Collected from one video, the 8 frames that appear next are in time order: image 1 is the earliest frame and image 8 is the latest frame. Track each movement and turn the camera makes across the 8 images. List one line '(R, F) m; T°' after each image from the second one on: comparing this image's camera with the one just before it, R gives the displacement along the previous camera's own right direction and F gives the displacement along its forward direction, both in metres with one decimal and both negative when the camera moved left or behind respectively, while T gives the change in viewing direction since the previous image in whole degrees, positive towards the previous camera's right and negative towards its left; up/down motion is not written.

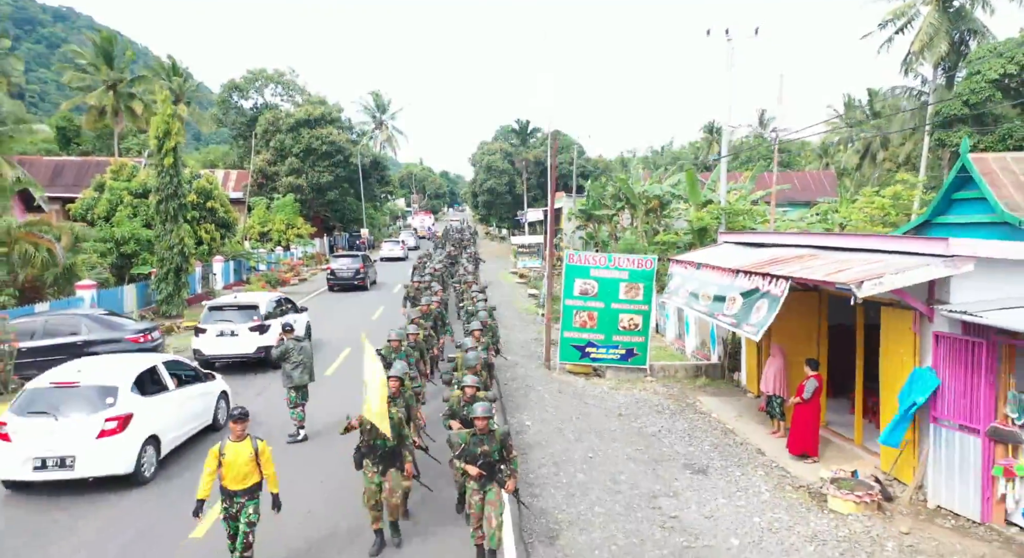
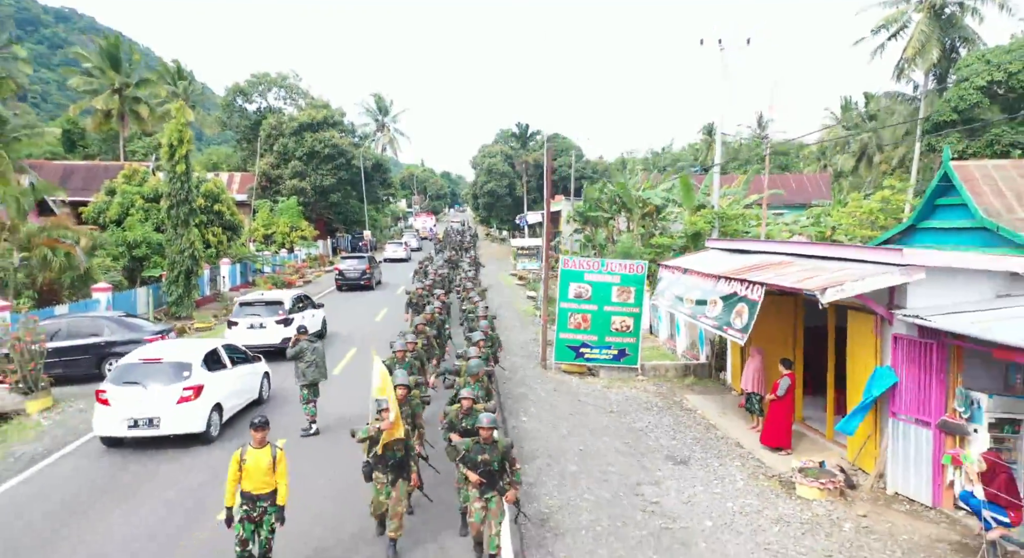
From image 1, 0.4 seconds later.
(0.0, -0.6) m; 0°
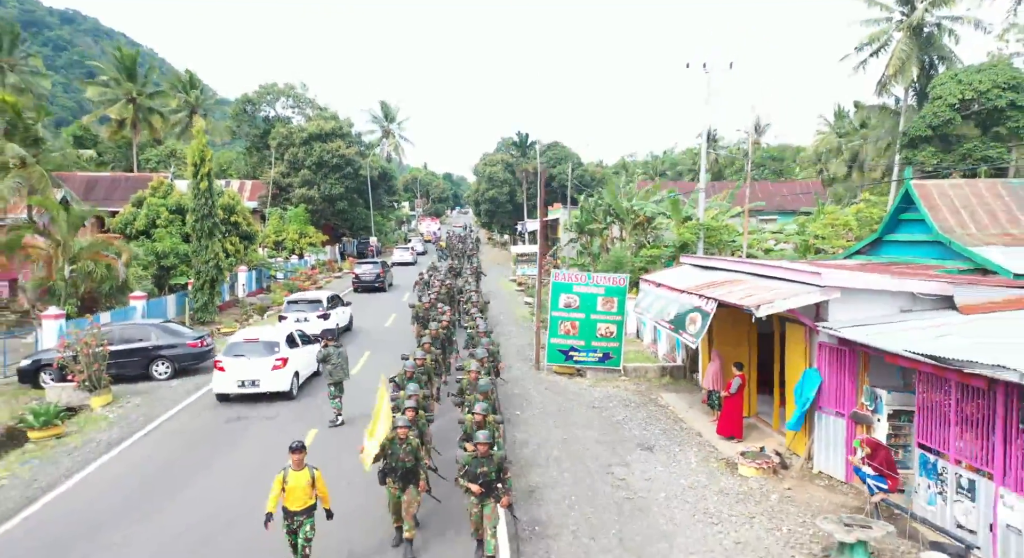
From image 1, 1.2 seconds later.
(+0.1, -1.4) m; 0°
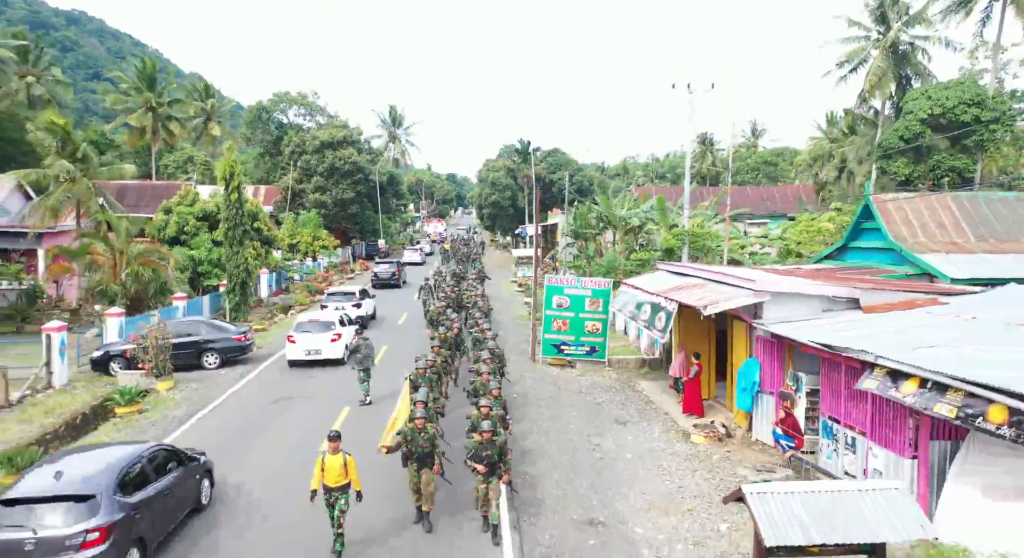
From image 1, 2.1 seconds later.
(+0.1, -2.0) m; 0°
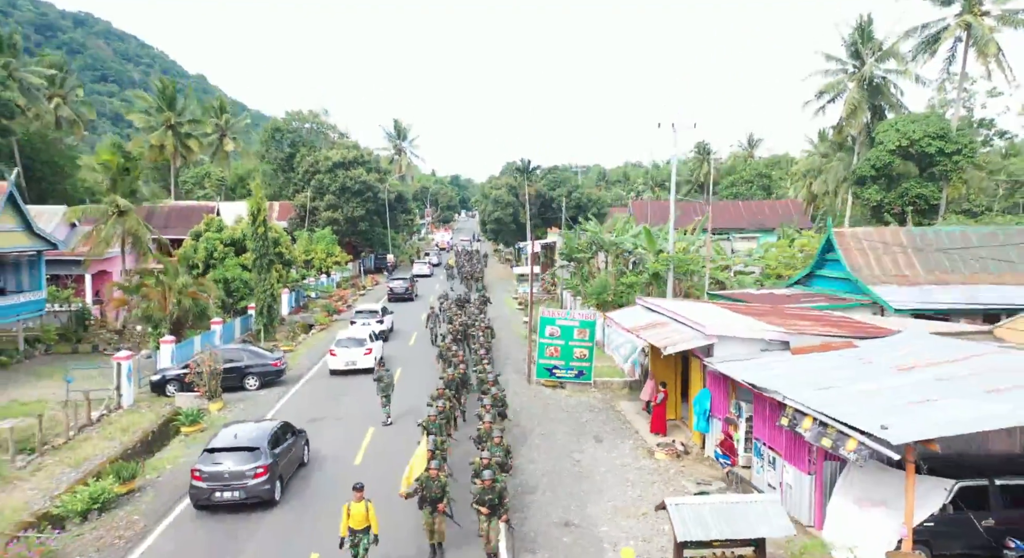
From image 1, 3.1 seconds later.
(+0.1, -2.2) m; 0°
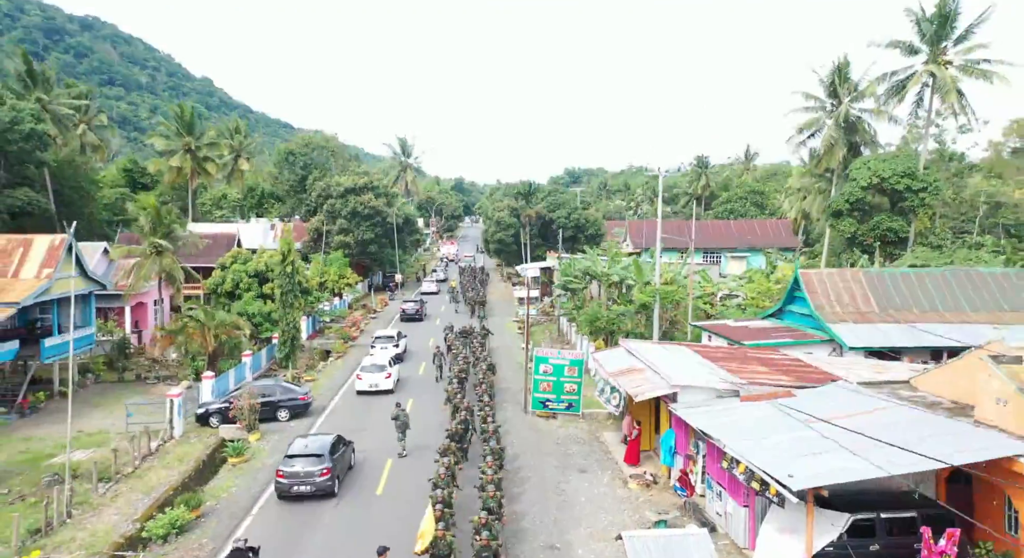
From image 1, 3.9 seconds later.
(+0.1, -2.3) m; 0°
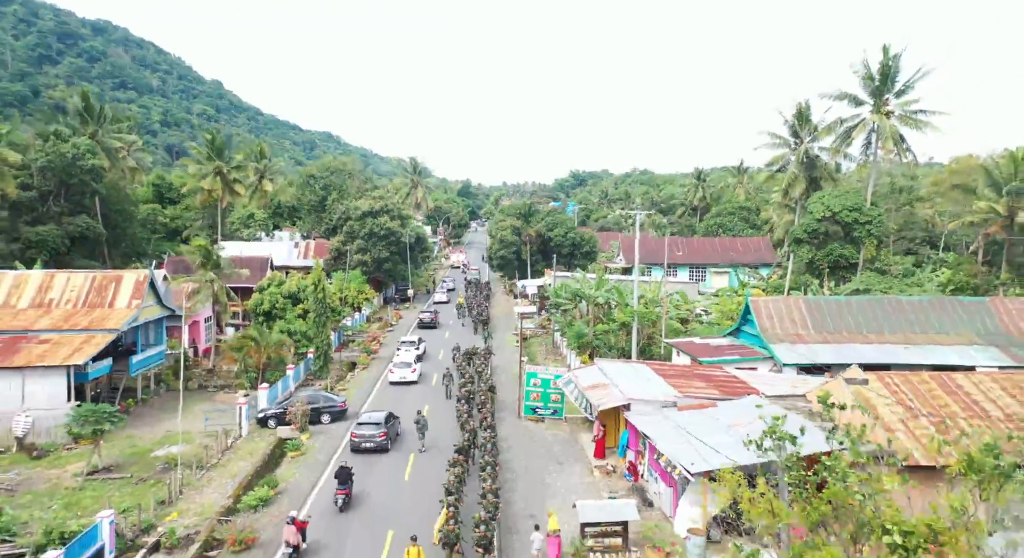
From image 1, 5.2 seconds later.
(+0.3, -4.6) m; -1°
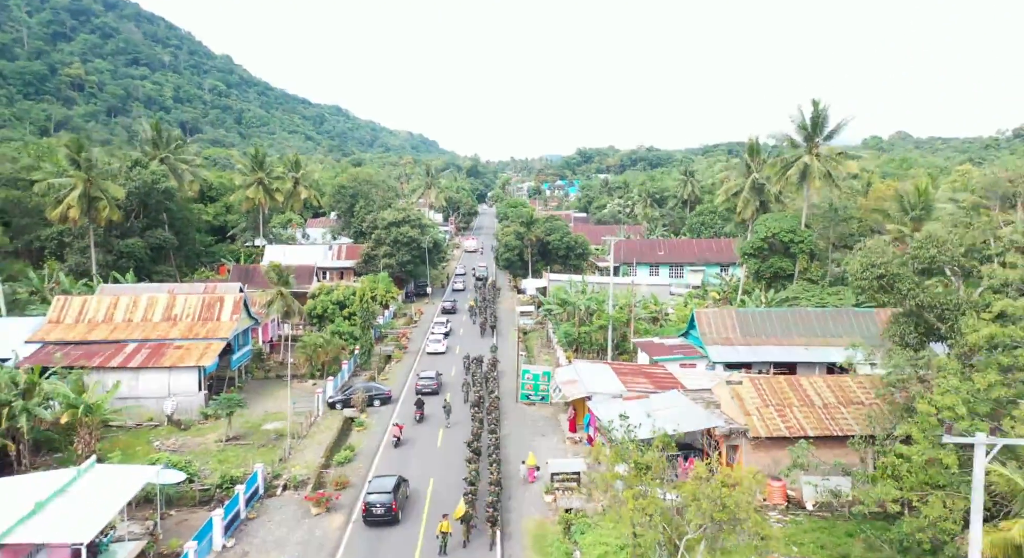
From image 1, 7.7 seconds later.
(+0.4, -8.5) m; -1°
